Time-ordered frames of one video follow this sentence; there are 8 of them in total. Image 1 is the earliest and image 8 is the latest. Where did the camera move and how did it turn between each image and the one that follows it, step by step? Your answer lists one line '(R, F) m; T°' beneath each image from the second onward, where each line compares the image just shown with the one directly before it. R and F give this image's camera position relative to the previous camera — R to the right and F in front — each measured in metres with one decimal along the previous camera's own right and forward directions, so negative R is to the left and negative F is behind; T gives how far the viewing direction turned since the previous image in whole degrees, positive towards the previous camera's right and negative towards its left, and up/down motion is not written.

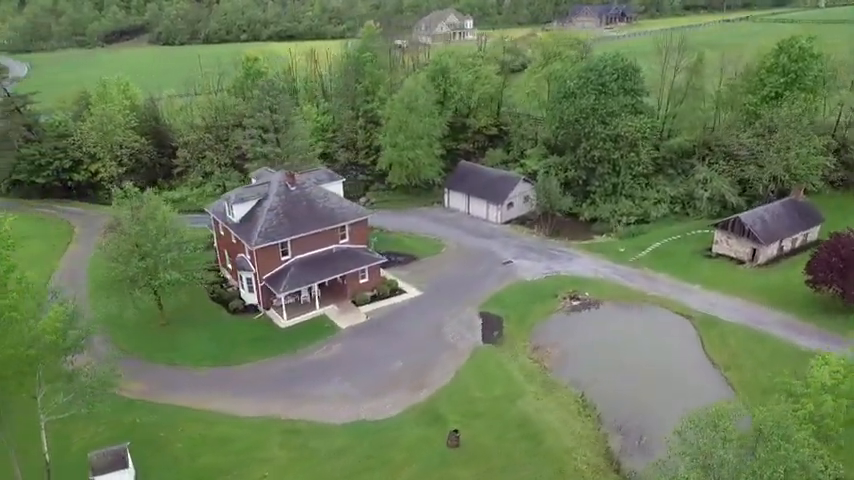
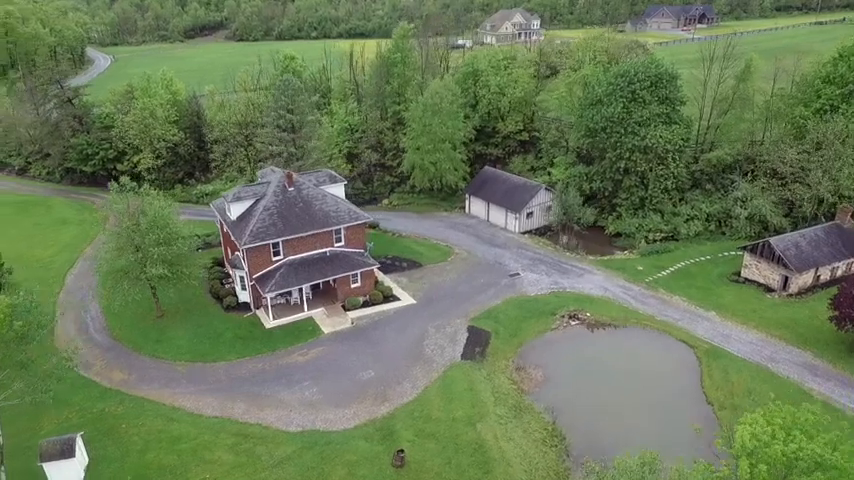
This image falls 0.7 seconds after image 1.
(+4.7, +1.1) m; -7°
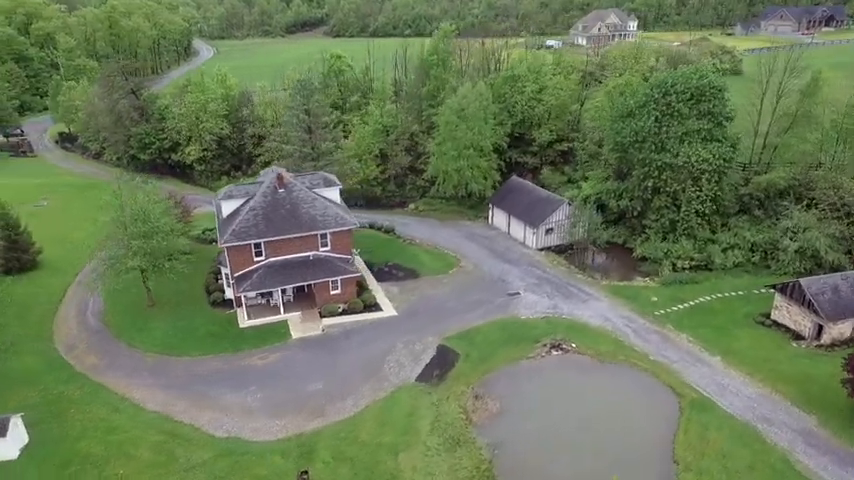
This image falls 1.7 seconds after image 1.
(+6.9, +1.9) m; -9°
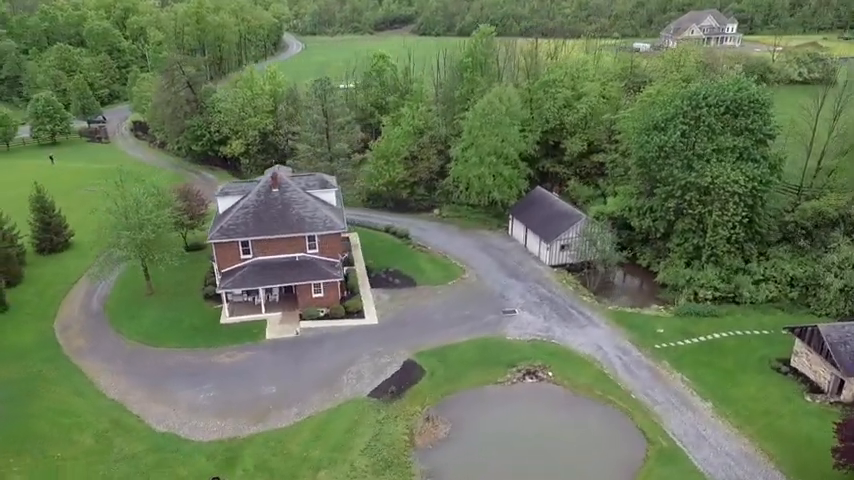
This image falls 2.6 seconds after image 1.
(+6.2, +1.7) m; -9°
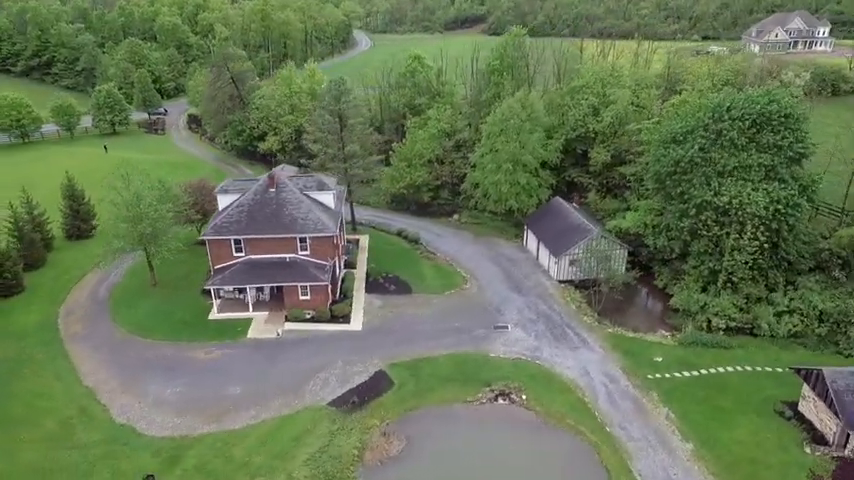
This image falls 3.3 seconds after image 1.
(+4.9, +1.2) m; -7°
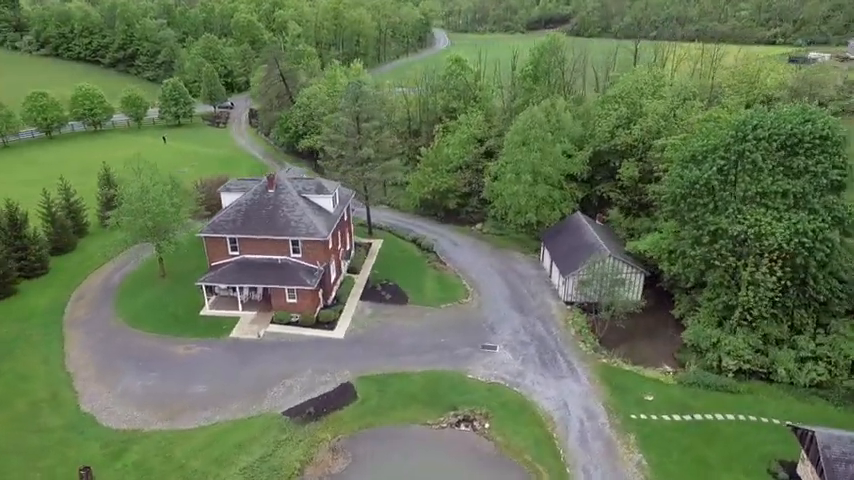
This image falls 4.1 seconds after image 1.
(+5.5, +1.5) m; -8°
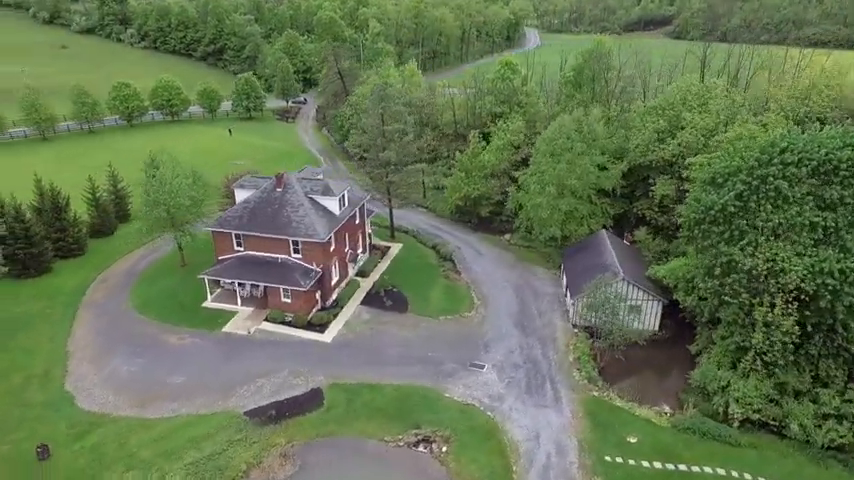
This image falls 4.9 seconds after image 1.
(+5.6, +1.4) m; -9°
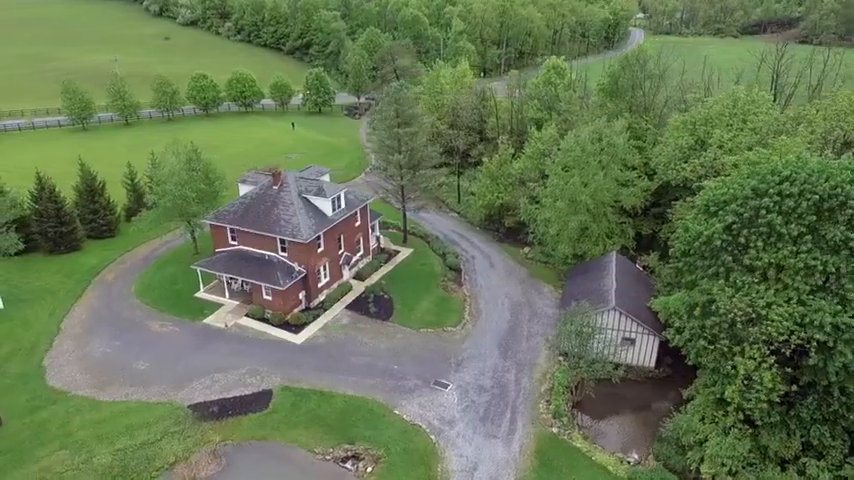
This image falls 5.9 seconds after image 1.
(+7.0, +1.8) m; -10°
